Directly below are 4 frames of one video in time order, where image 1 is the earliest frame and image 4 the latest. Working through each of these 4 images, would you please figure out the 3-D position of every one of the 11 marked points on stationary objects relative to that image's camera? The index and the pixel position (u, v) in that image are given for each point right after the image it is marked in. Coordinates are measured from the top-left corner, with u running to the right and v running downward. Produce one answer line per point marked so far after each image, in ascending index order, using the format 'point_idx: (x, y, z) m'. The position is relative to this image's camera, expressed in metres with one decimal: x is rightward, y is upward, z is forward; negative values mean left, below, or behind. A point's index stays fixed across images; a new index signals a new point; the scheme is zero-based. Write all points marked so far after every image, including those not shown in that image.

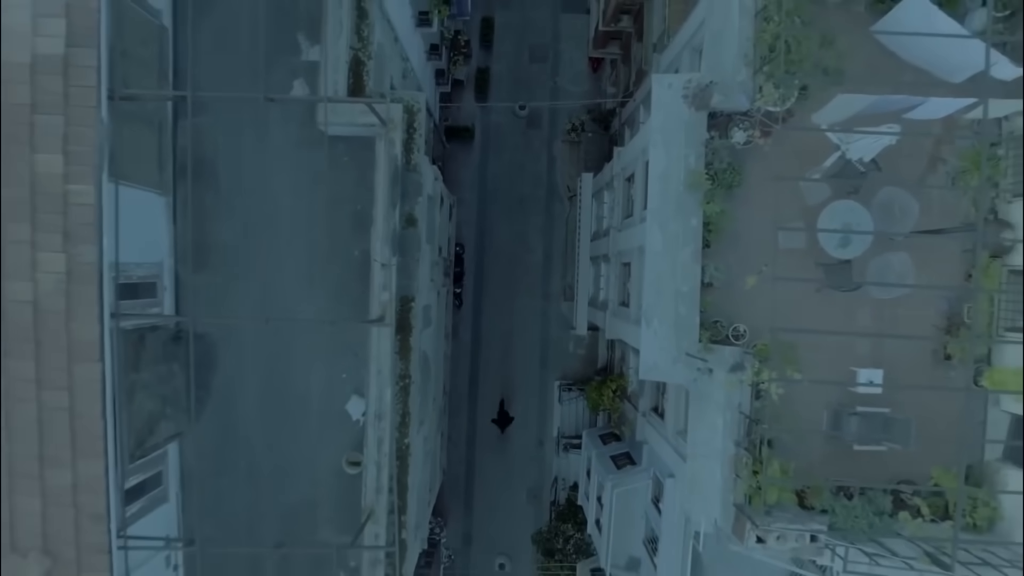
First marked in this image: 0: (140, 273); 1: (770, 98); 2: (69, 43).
0: (-3.6, +0.2, +7.1) m
1: (+2.9, +2.1, +8.1) m
2: (-3.7, +2.0, +5.9) m
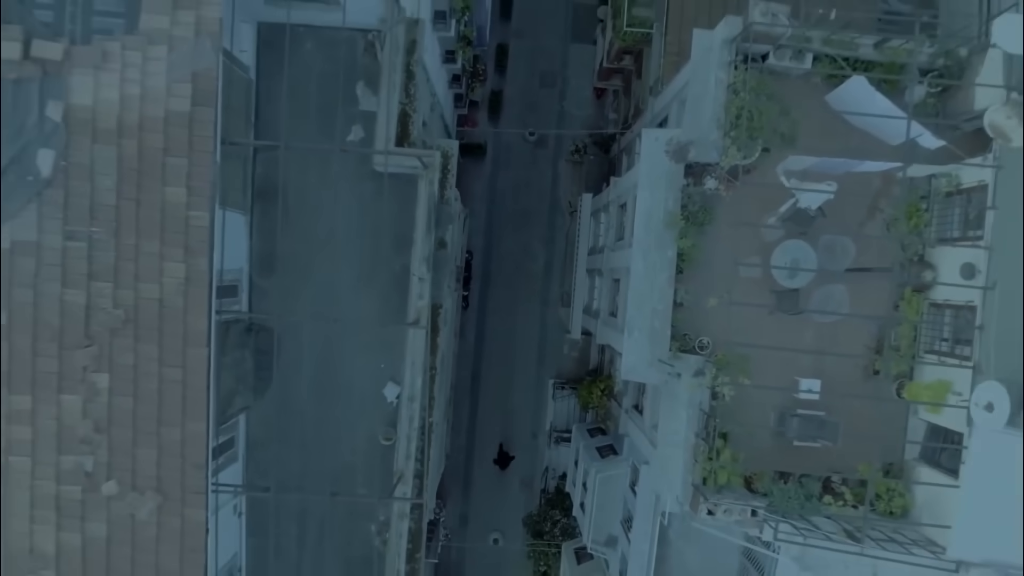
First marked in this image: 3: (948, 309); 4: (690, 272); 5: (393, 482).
0: (-3.5, +0.2, +8.9) m
1: (+3.1, +1.8, +10.0) m
2: (-3.5, +2.0, +7.7) m
3: (+6.2, -0.3, +9.7) m
4: (+2.6, +0.3, +10.3) m
5: (-1.6, -2.6, +9.5) m
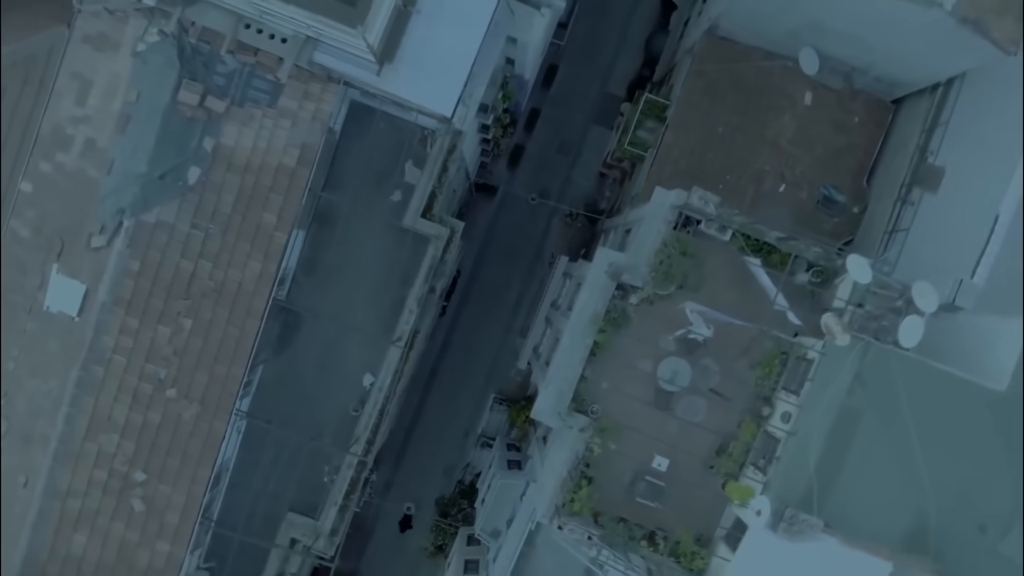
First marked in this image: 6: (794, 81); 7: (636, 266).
0: (-4.1, +0.3, +12.7) m
1: (+2.7, -0.1, +13.8) m
2: (-3.5, +2.0, +11.4) m
3: (+5.1, -3.0, +13.6) m
4: (+1.8, -1.4, +14.1) m
5: (-3.1, -2.9, +13.3) m
6: (+7.0, +5.2, +17.4) m
7: (+2.5, +0.4, +14.0) m
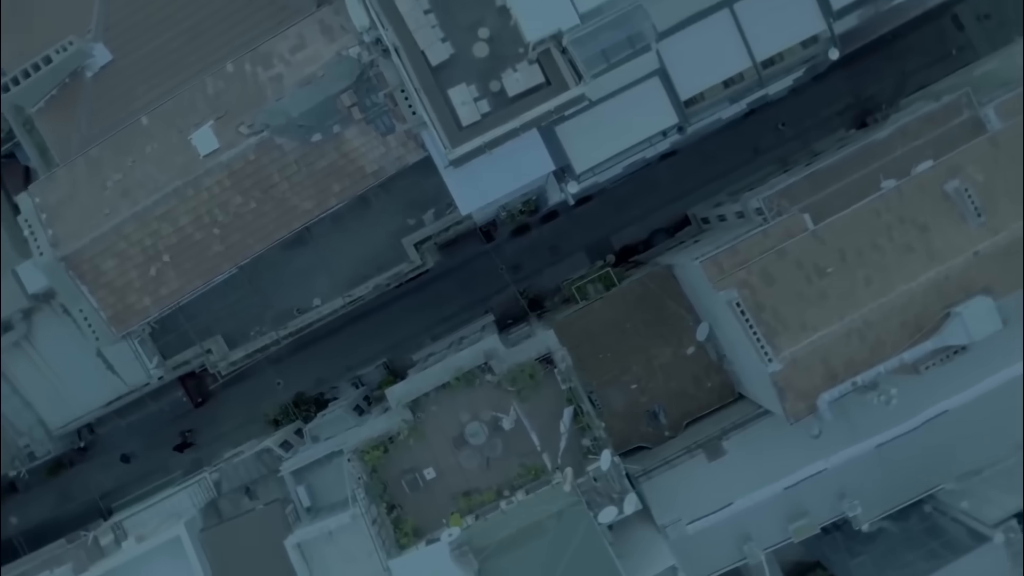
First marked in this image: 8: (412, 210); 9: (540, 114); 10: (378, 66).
0: (-5.2, +2.0, +19.3) m
1: (-0.4, -2.7, +20.5) m
2: (-3.6, +2.9, +18.1) m
3: (-0.5, -6.5, +20.4) m
4: (-2.0, -3.1, +20.8) m
5: (-6.6, -1.0, +19.9) m
6: (+6.2, -1.6, +24.2) m
7: (-0.2, -2.2, +20.7) m
8: (-2.8, +2.2, +19.7) m
9: (+0.7, +4.4, +17.5) m
10: (-3.4, +5.8, +18.0) m
